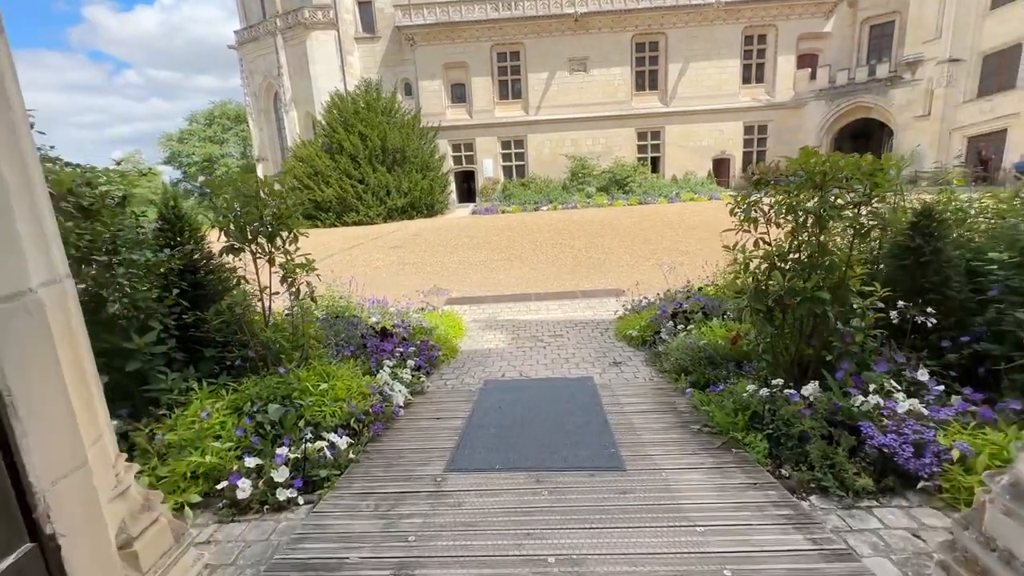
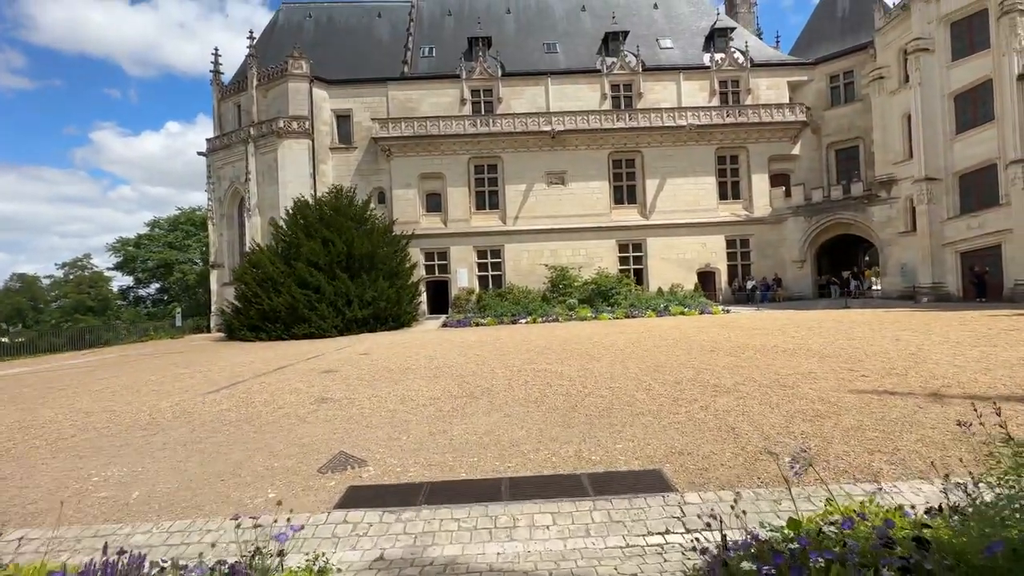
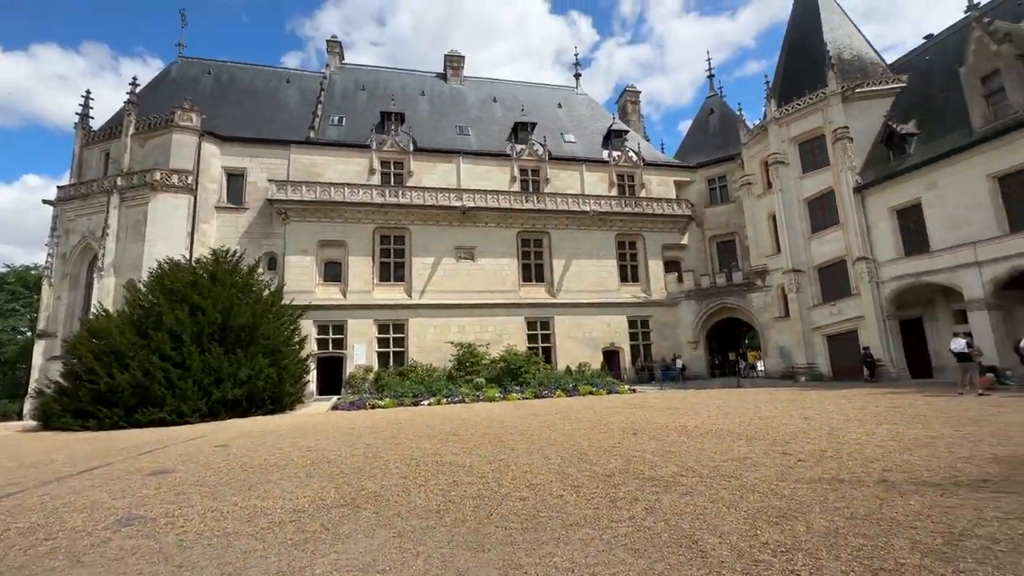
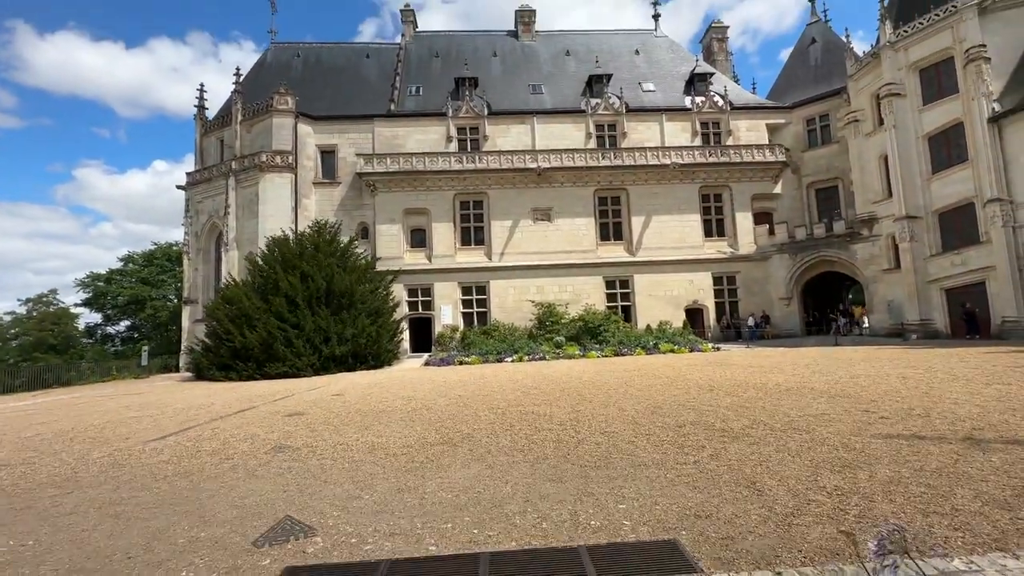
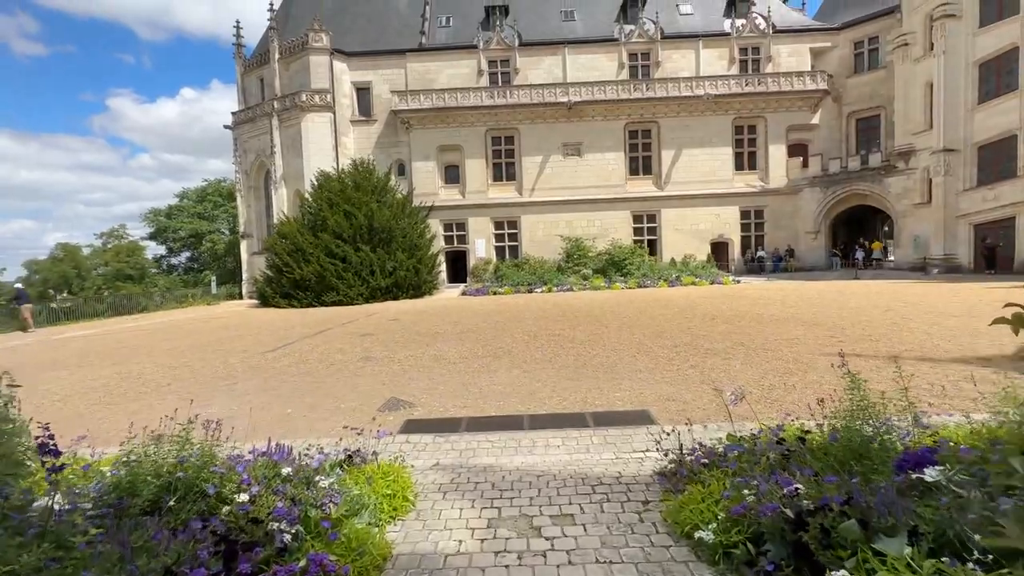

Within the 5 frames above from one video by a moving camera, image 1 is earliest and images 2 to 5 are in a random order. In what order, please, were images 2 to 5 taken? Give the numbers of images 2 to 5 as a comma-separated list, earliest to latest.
5, 2, 4, 3
